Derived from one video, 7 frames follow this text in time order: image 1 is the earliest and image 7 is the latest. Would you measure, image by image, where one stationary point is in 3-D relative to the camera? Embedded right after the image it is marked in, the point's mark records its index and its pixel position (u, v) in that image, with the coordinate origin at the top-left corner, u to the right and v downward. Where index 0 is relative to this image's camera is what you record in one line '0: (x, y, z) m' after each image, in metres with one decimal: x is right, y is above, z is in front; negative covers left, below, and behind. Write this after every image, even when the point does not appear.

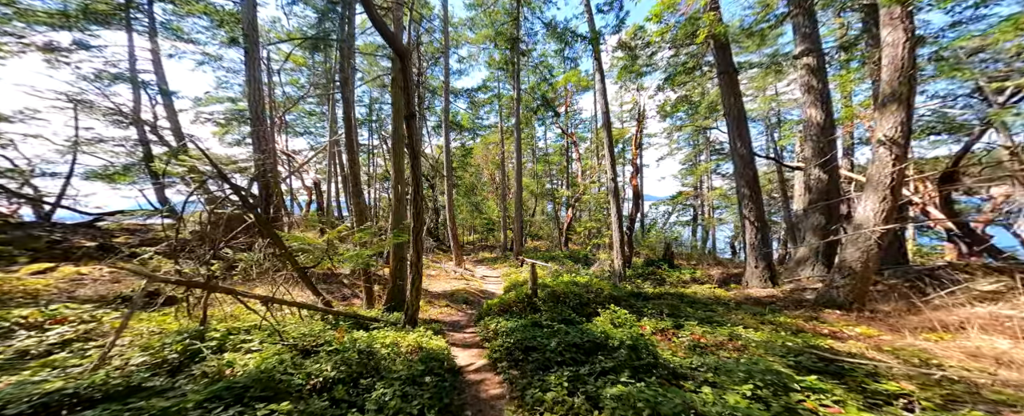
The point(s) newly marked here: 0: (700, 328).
0: (+2.4, -1.5, +4.4) m
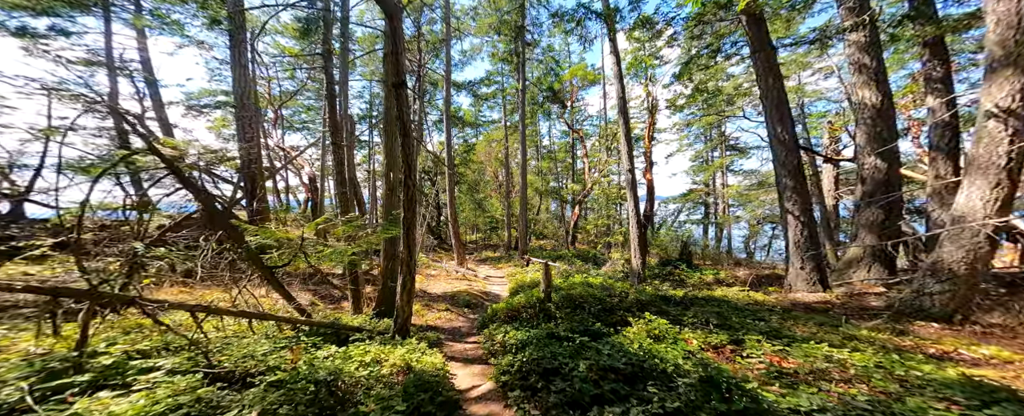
0: (+2.6, -1.4, +3.4) m
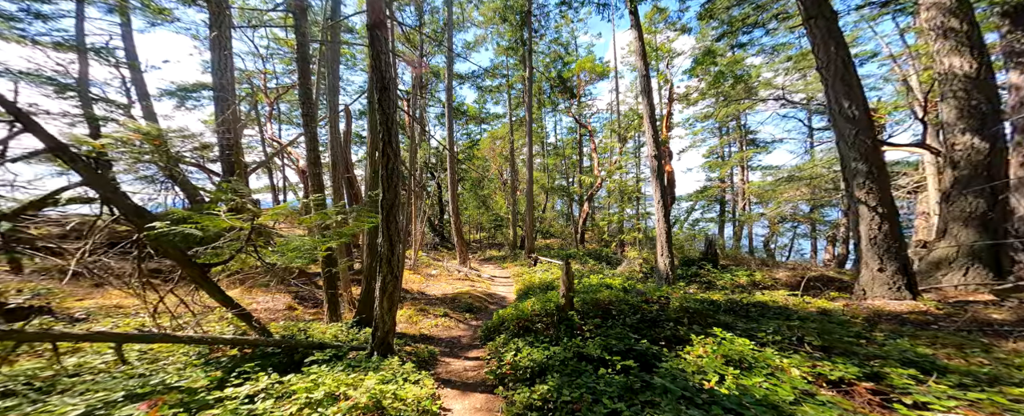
0: (+2.7, -1.1, +2.2) m
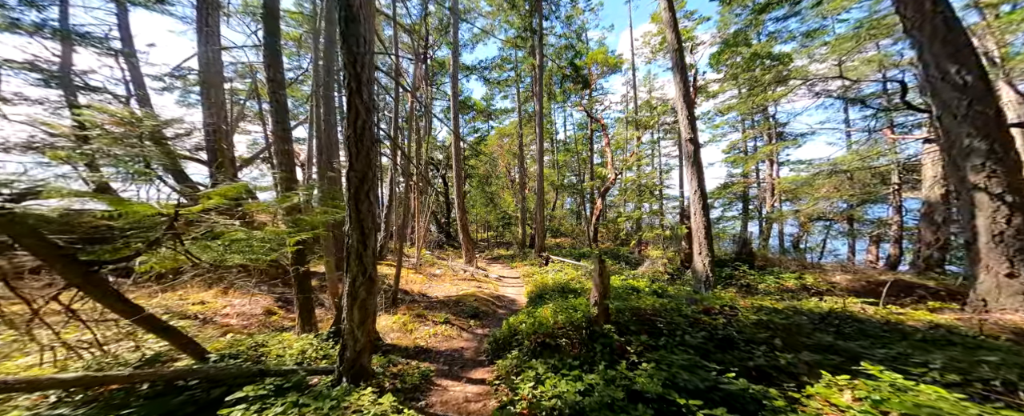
0: (+2.8, -0.9, +1.0) m
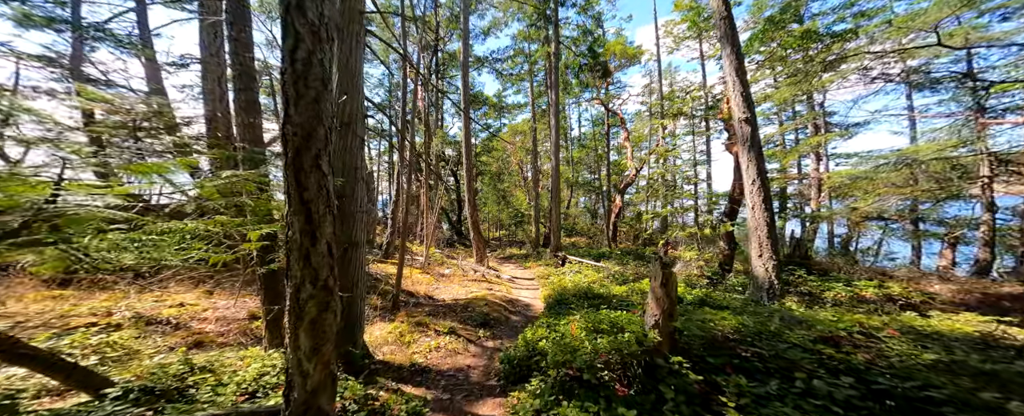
0: (+2.9, -0.8, -0.2) m
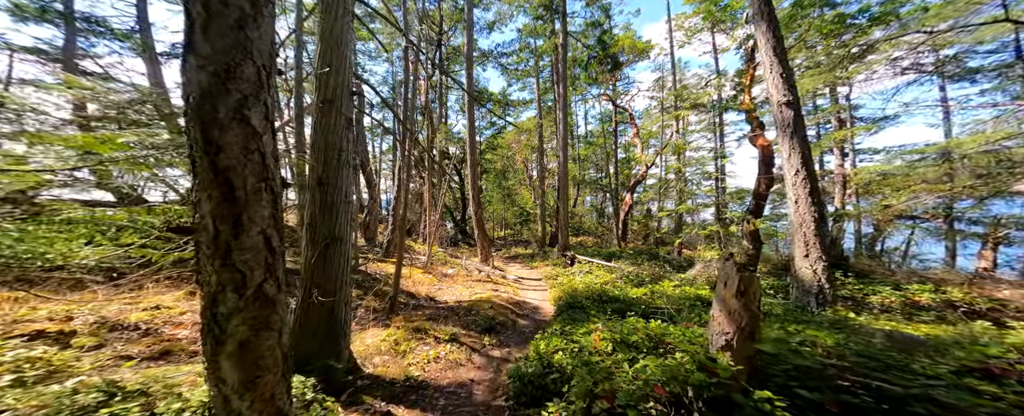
0: (+2.9, -0.6, -0.9) m
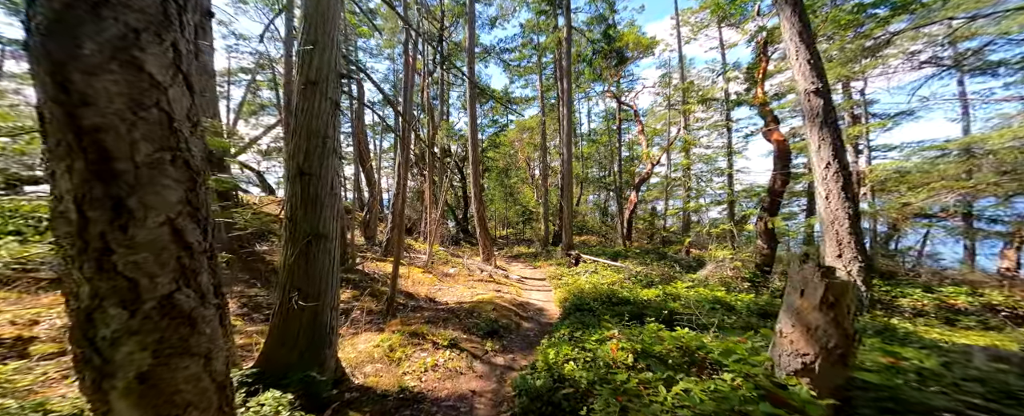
0: (+3.0, -0.6, -1.4) m
